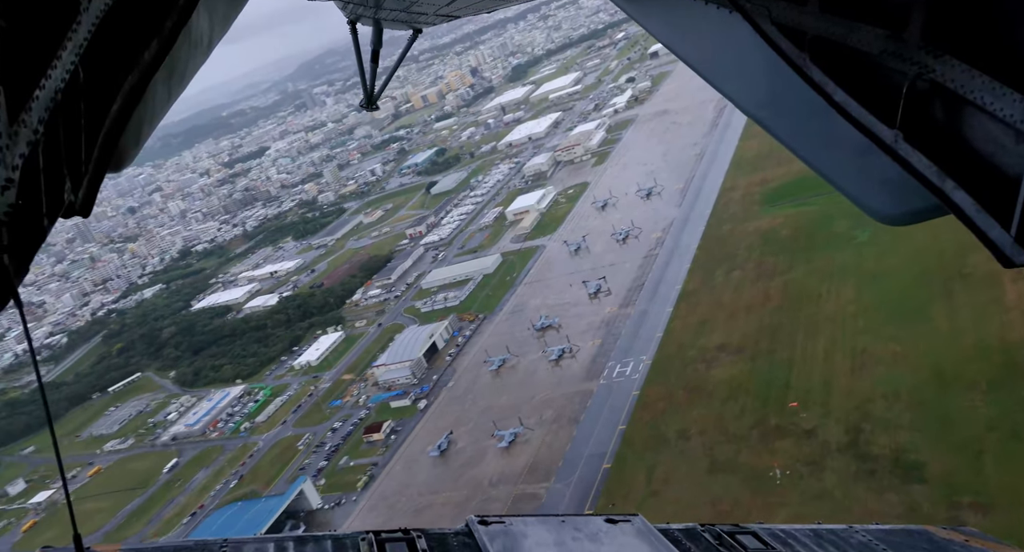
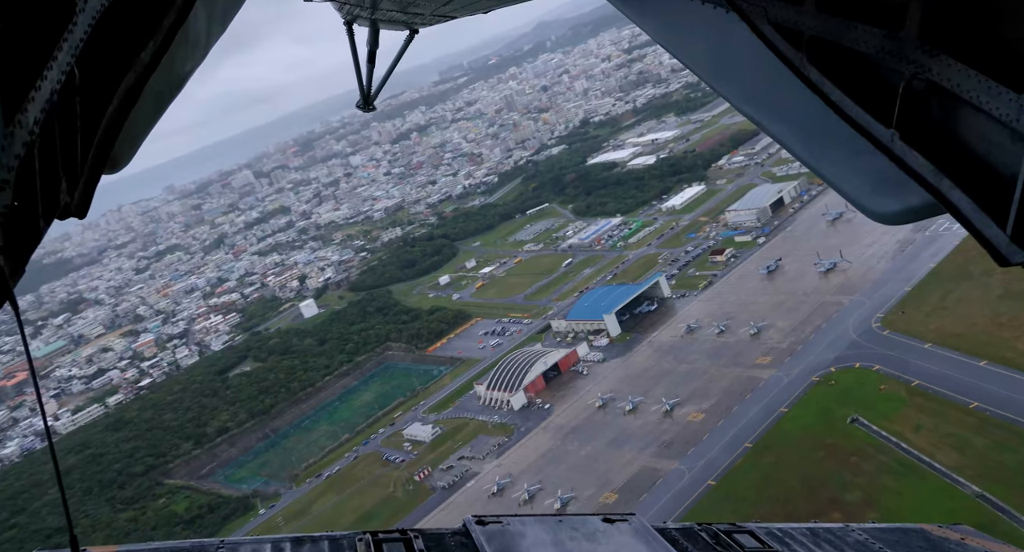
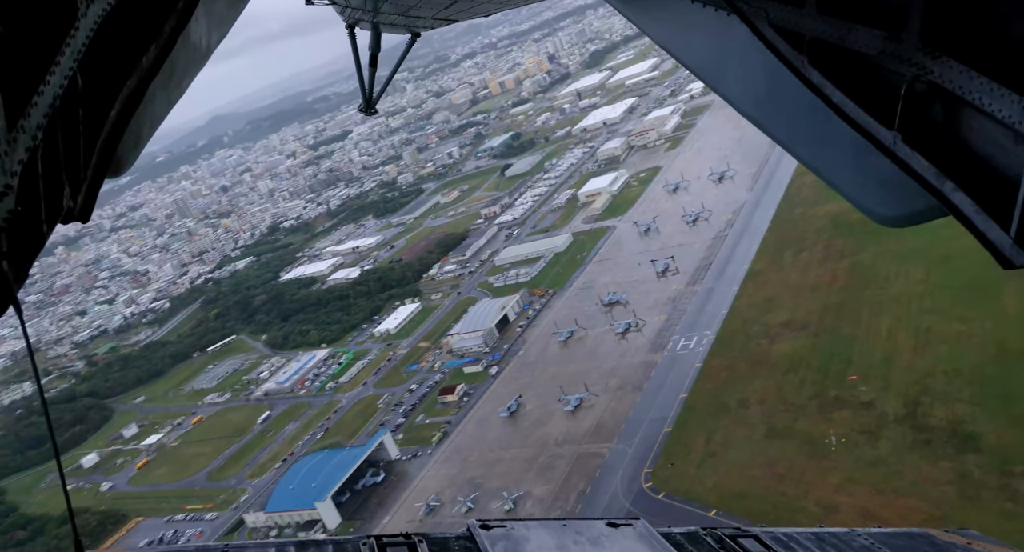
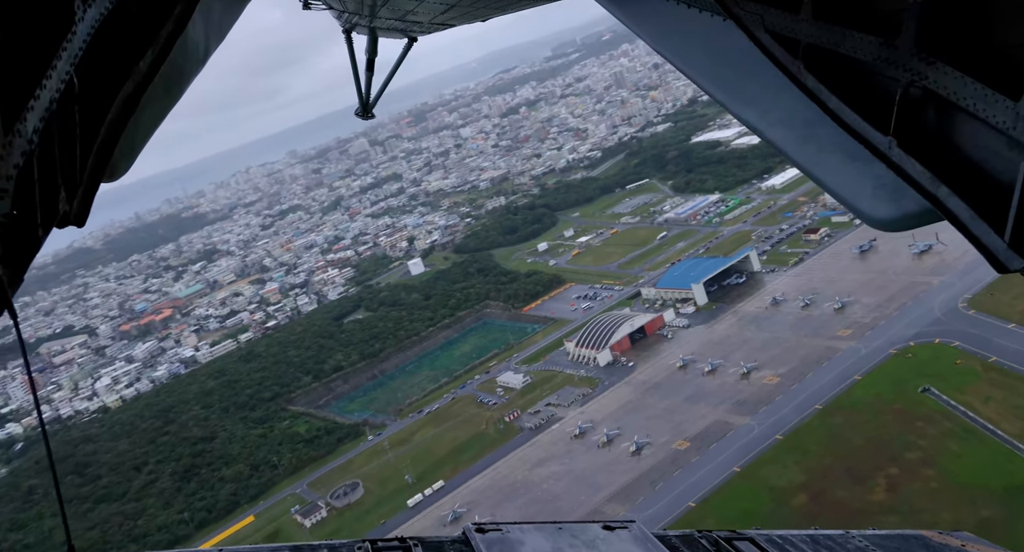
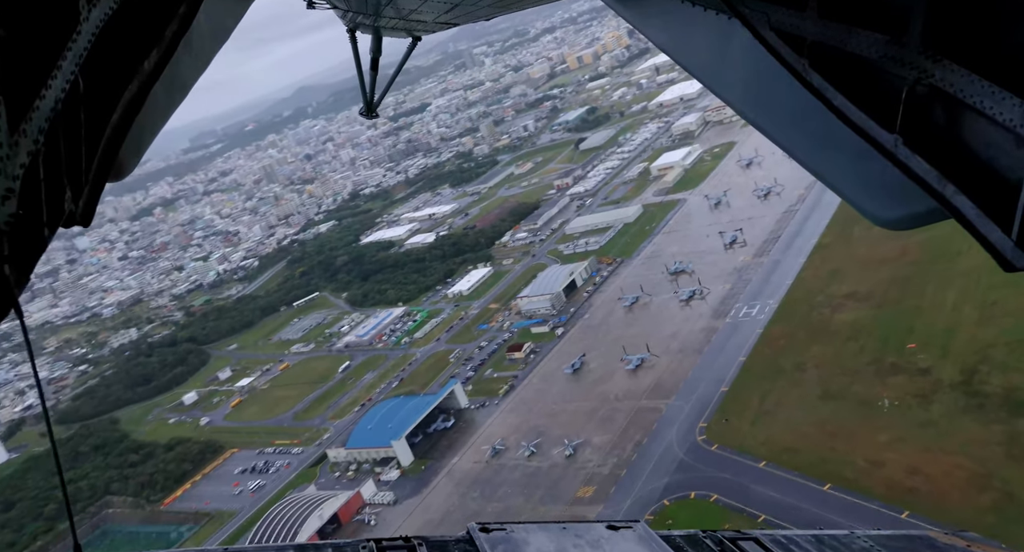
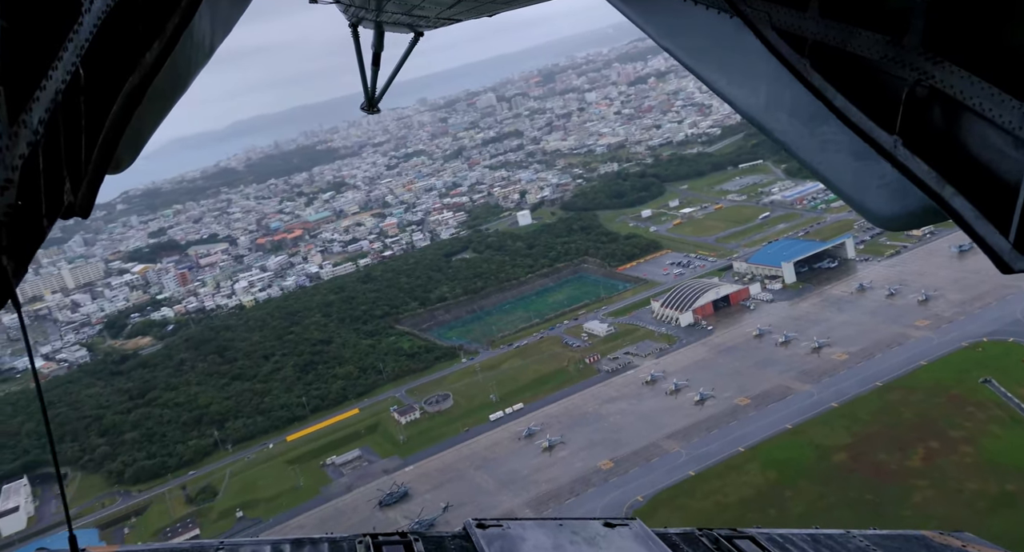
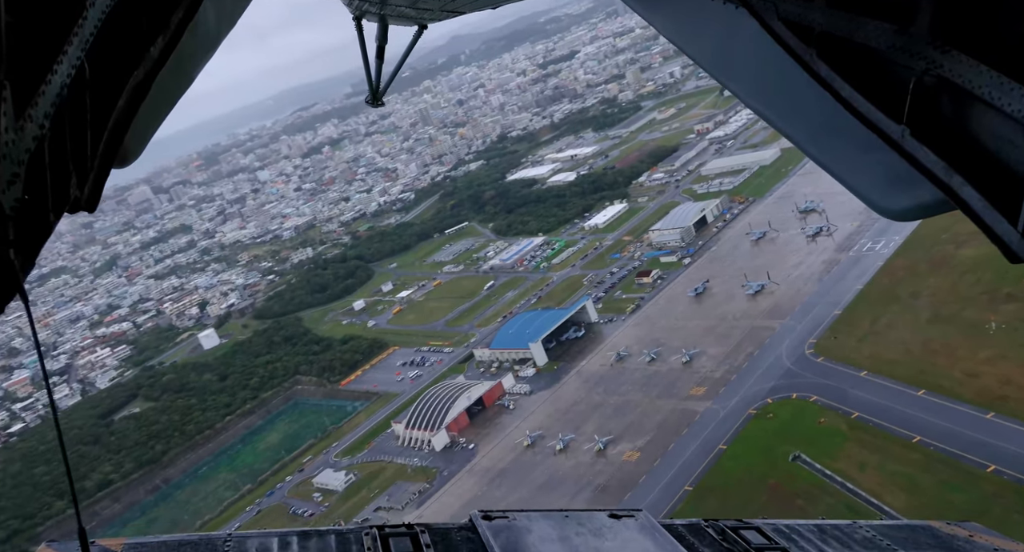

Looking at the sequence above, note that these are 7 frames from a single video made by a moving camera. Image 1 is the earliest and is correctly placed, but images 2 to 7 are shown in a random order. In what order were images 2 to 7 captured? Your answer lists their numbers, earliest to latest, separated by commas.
3, 5, 7, 2, 4, 6
